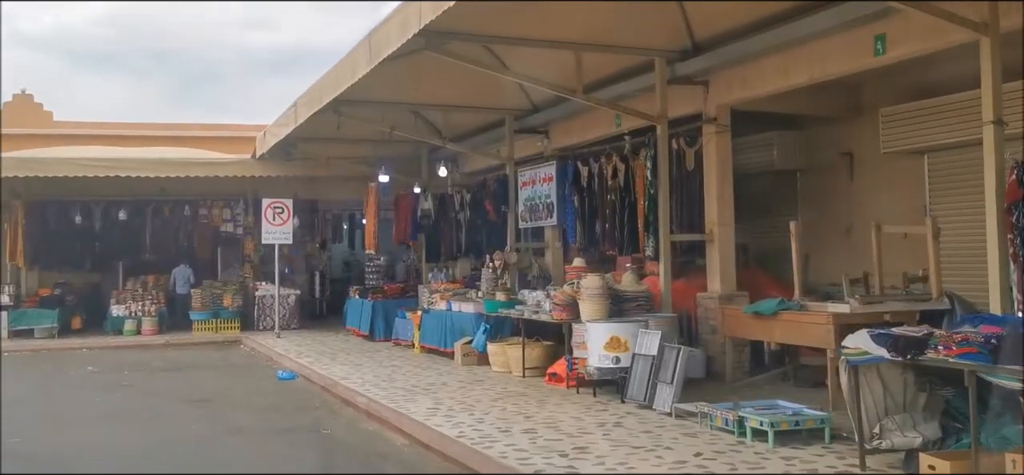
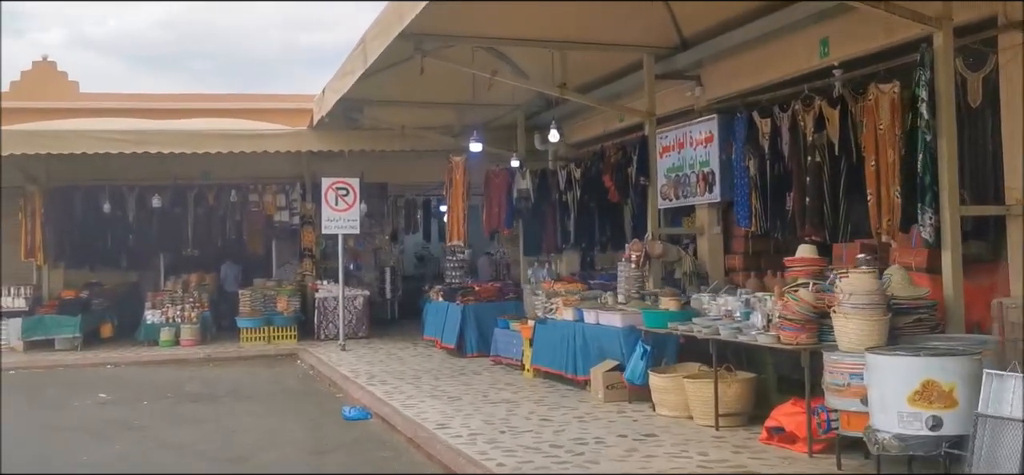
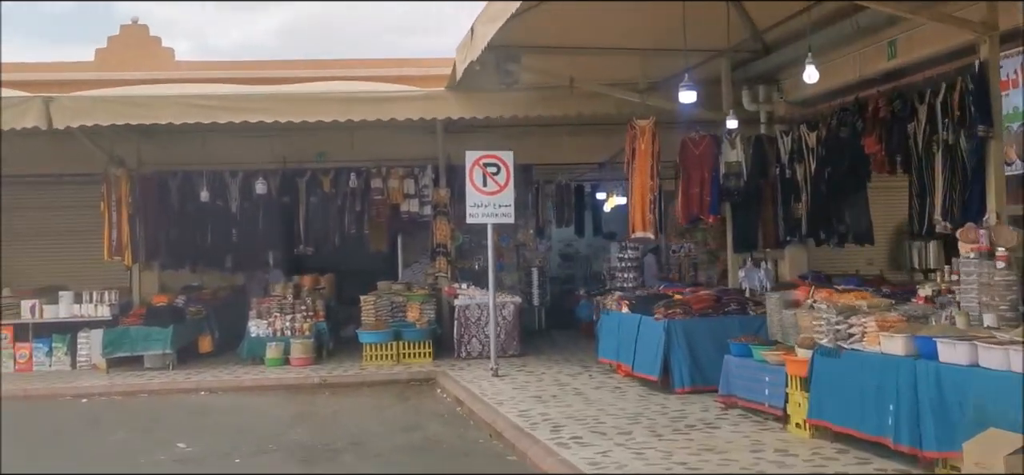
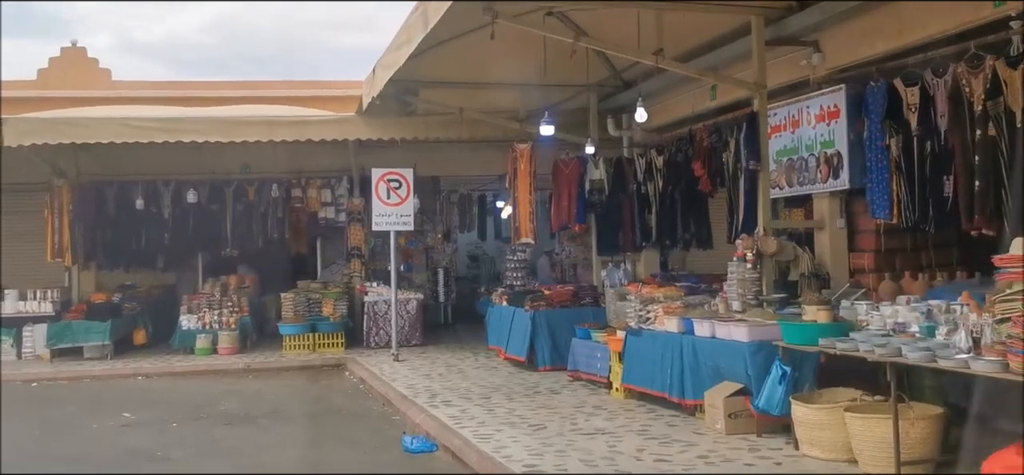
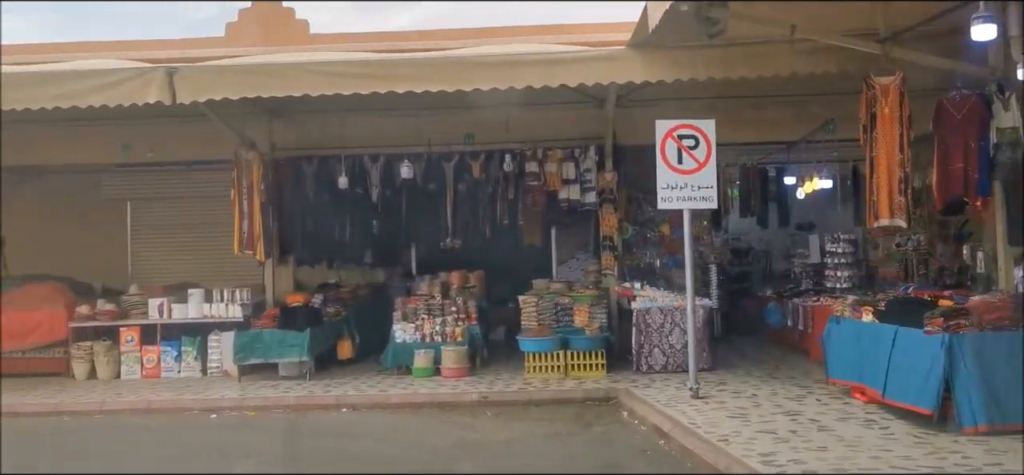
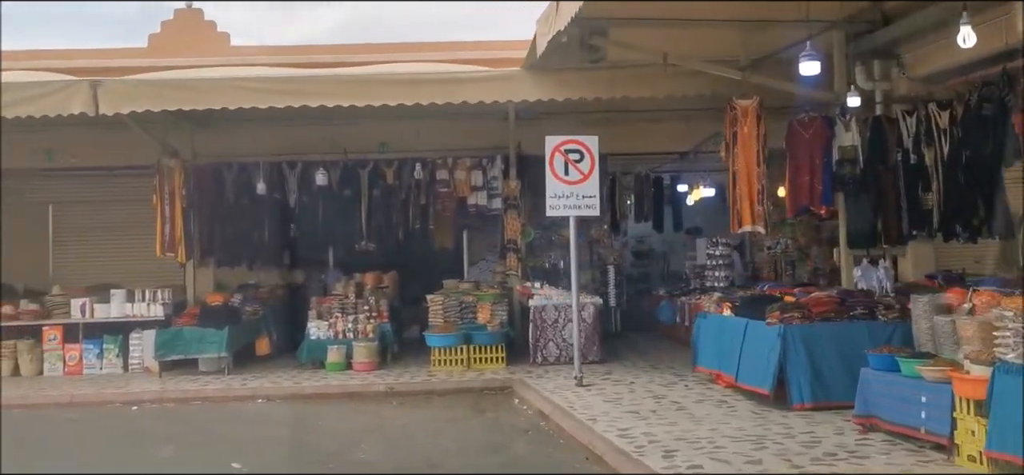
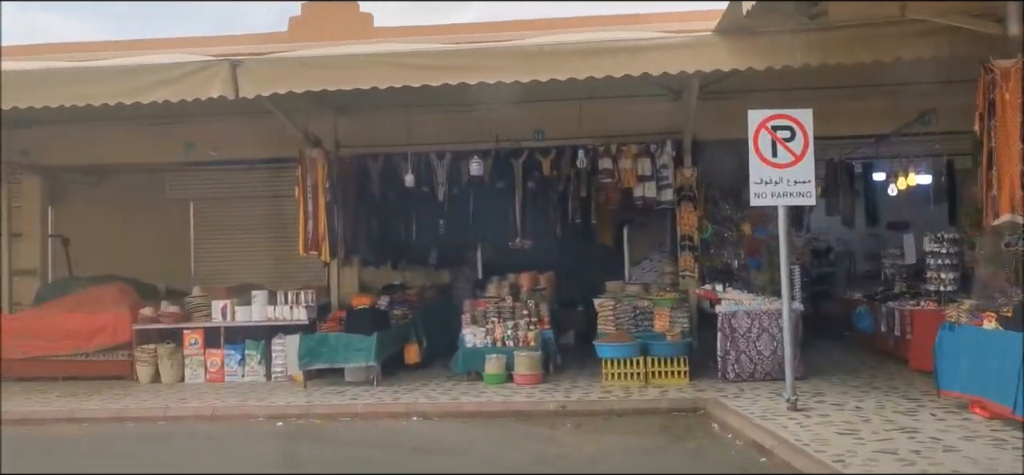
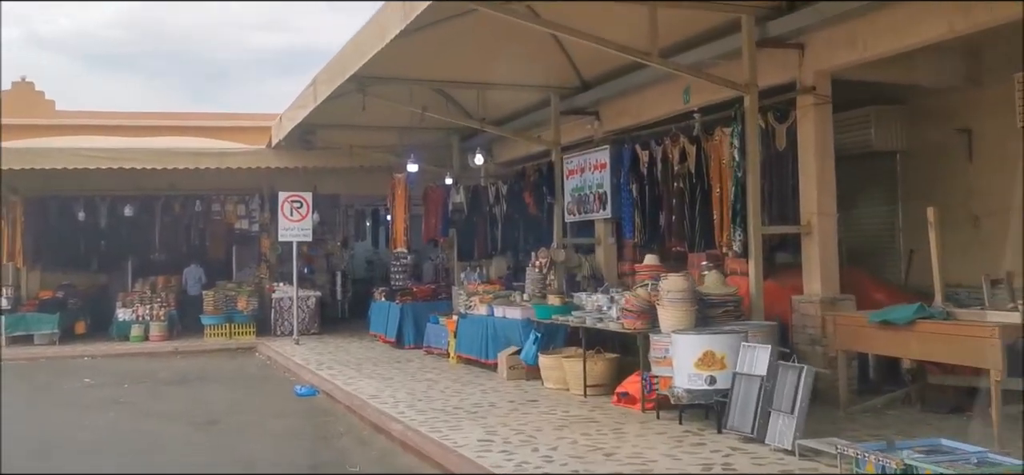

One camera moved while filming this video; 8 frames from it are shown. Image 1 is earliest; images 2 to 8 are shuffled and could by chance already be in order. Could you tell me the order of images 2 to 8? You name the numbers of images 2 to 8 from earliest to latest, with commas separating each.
8, 2, 4, 3, 6, 5, 7
